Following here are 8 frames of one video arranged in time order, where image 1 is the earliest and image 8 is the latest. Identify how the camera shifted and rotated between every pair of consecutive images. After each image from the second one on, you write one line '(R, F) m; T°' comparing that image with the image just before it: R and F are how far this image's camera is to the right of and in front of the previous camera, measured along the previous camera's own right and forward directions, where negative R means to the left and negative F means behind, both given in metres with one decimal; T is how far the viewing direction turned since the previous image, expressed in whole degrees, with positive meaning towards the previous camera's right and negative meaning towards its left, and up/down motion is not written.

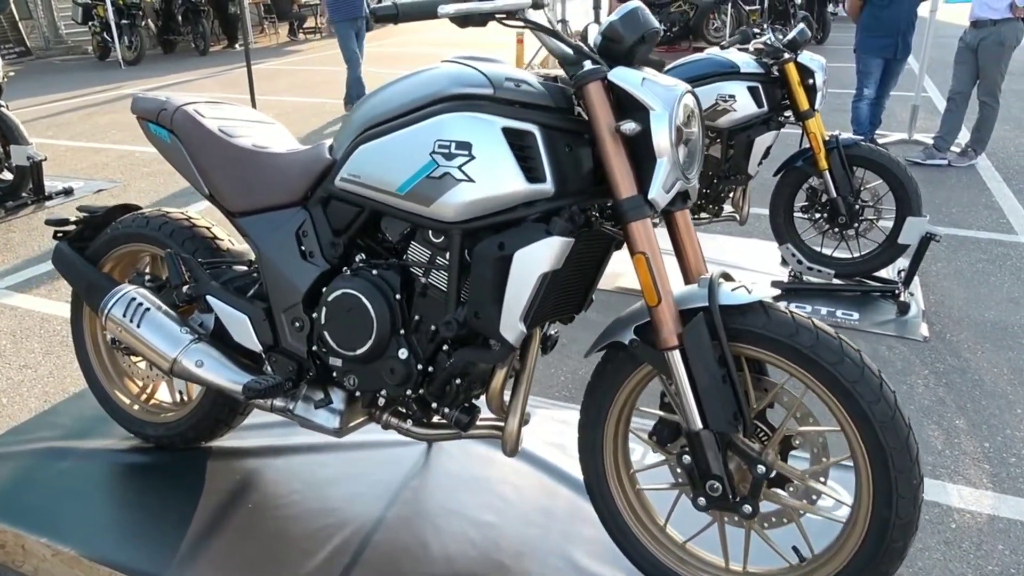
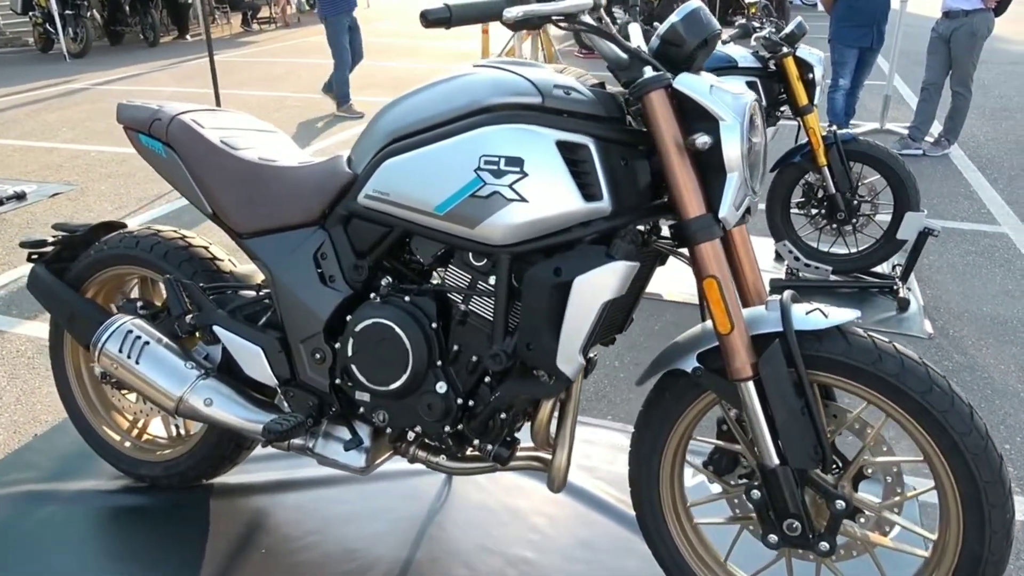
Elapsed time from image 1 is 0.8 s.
(-0.2, +0.2) m; +3°
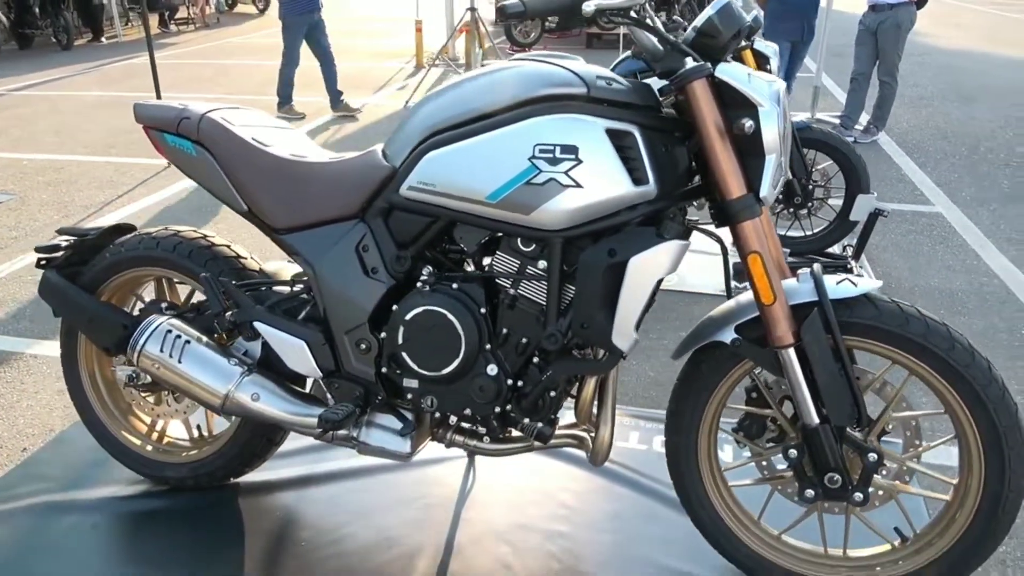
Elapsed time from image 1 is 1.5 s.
(-0.3, -0.1) m; +5°
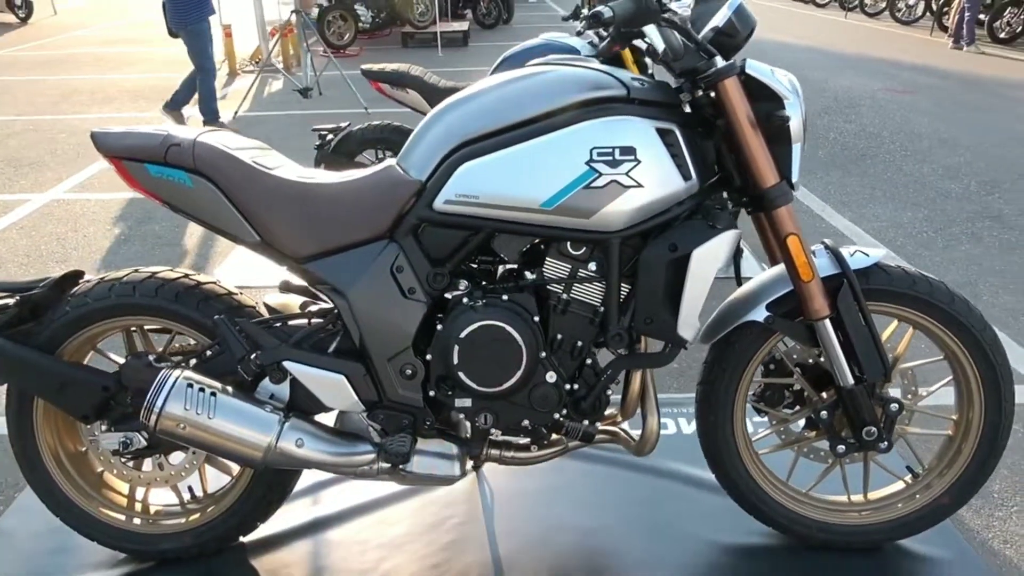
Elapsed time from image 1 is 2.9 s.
(-0.6, +0.1) m; +14°
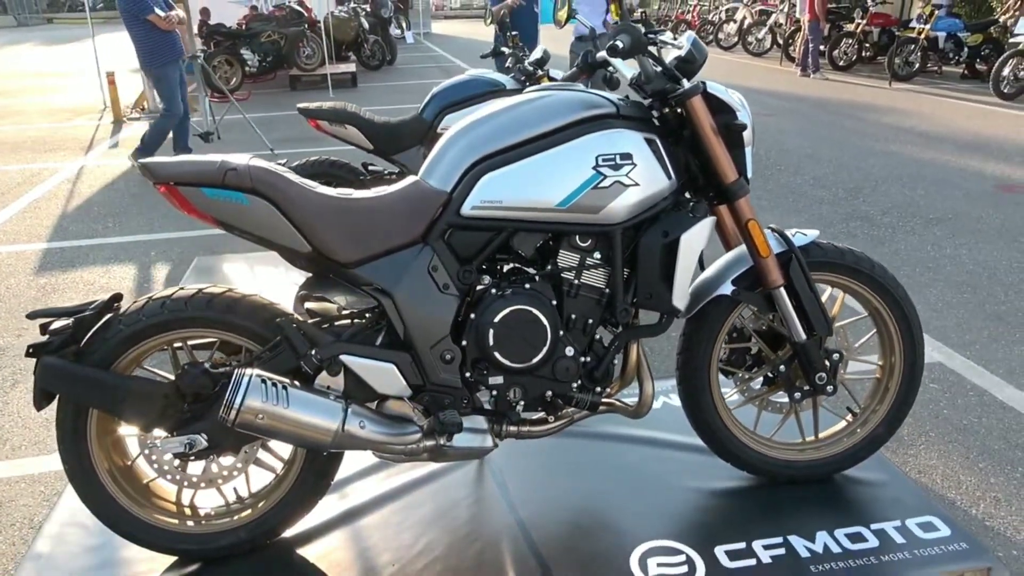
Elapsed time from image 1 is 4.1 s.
(-0.4, -0.3) m; +9°
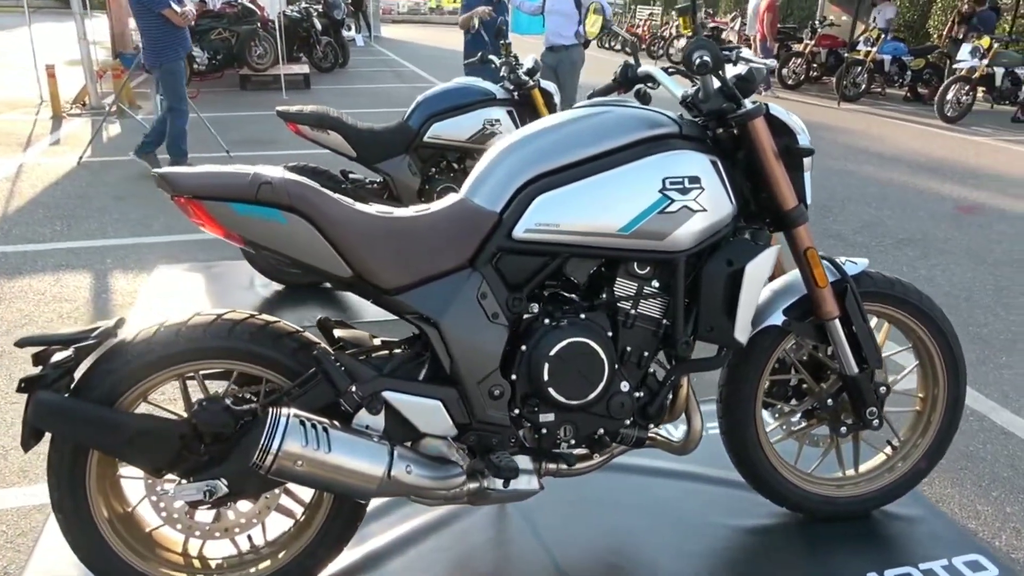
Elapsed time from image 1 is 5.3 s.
(-0.3, +0.2) m; +4°
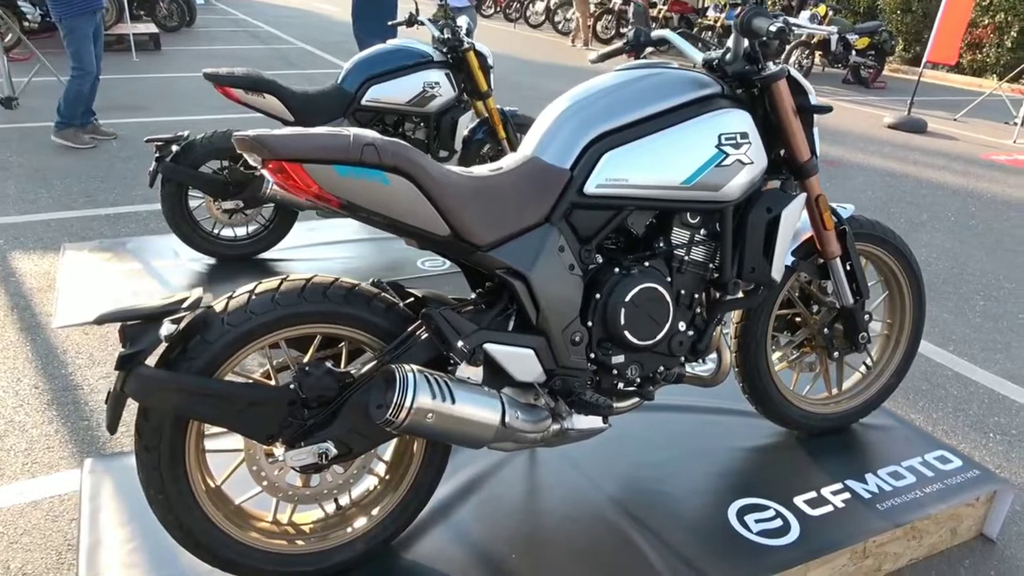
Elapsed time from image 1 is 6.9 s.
(-0.6, -0.1) m; +11°
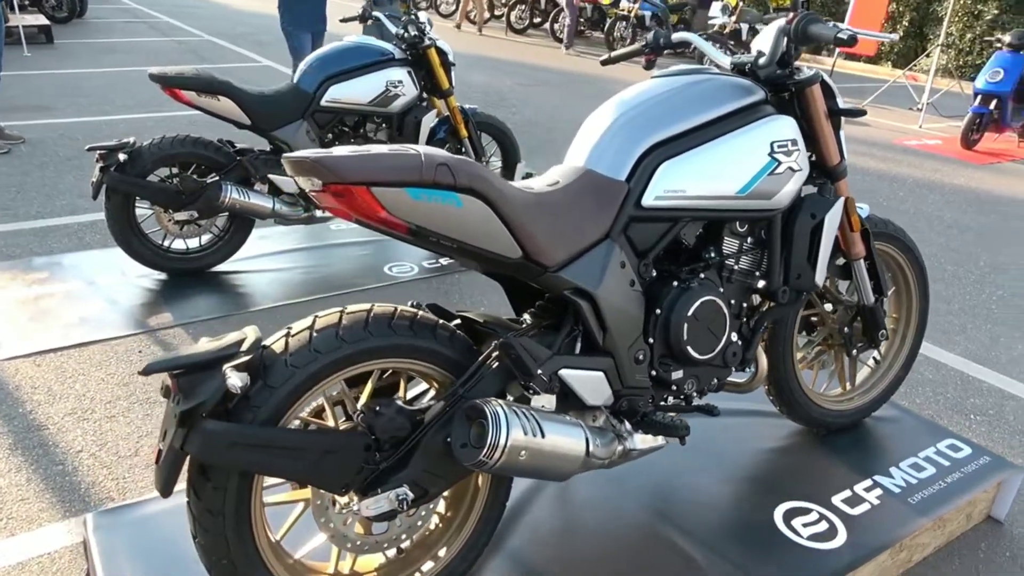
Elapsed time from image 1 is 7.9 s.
(-0.4, +0.1) m; +7°
